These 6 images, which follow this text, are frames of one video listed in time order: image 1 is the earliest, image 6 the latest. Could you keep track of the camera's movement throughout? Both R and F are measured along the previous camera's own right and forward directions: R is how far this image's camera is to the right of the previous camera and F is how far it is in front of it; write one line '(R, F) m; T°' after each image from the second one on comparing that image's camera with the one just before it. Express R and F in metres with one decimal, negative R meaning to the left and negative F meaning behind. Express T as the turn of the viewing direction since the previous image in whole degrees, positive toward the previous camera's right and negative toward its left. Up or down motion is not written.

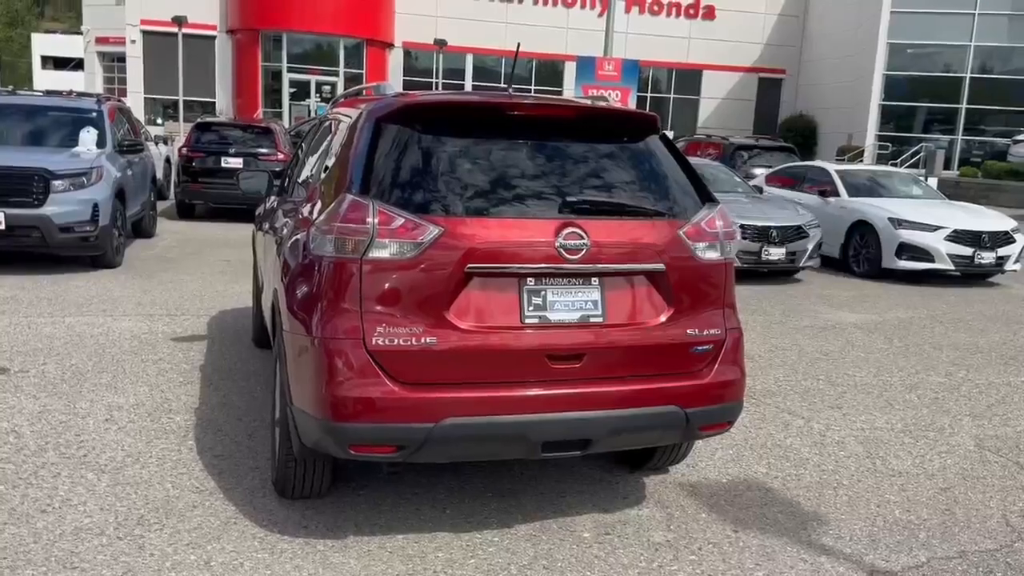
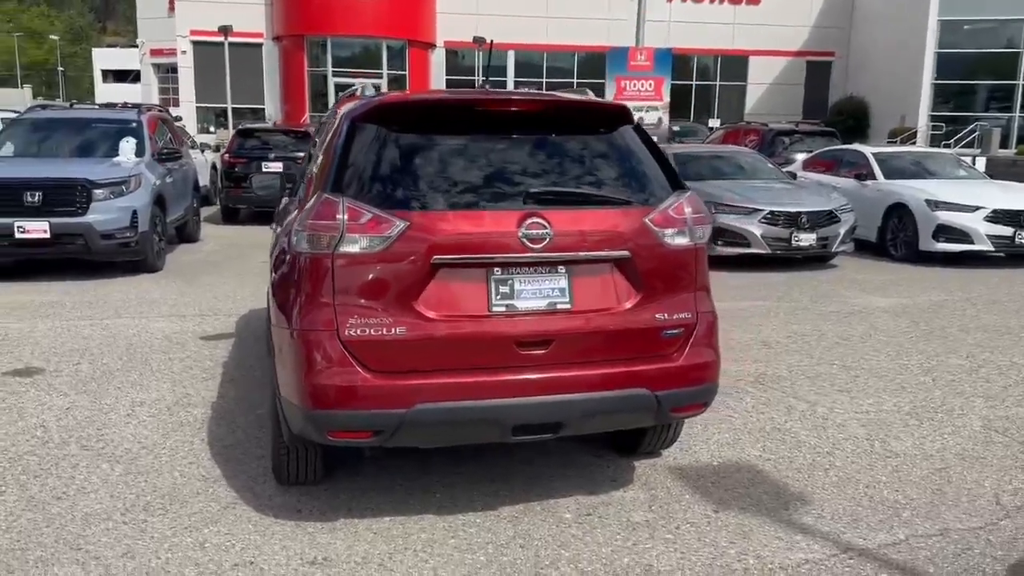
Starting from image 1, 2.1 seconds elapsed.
(+0.4, -0.1) m; -4°
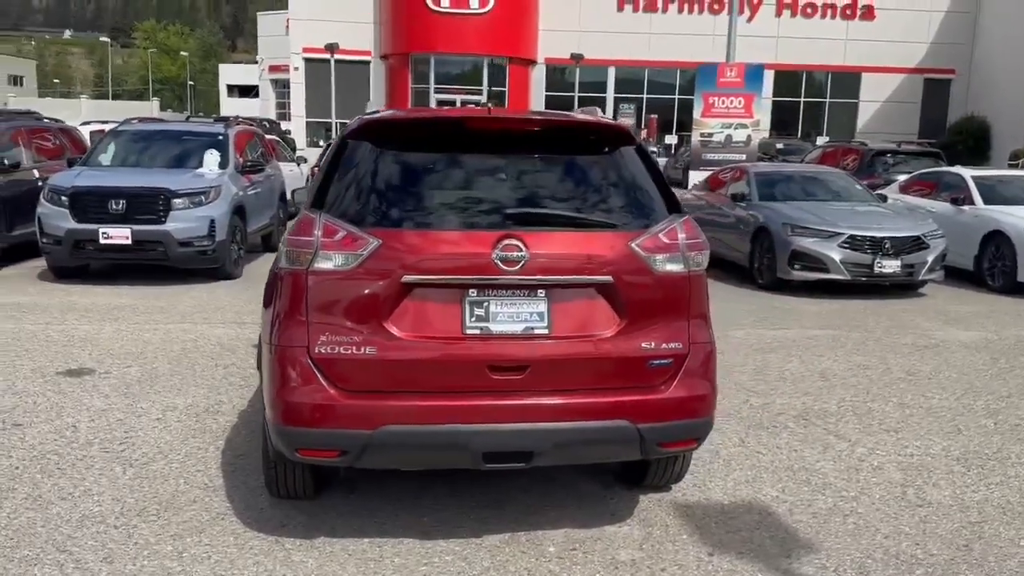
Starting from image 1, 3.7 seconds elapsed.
(+0.5, +0.1) m; -7°
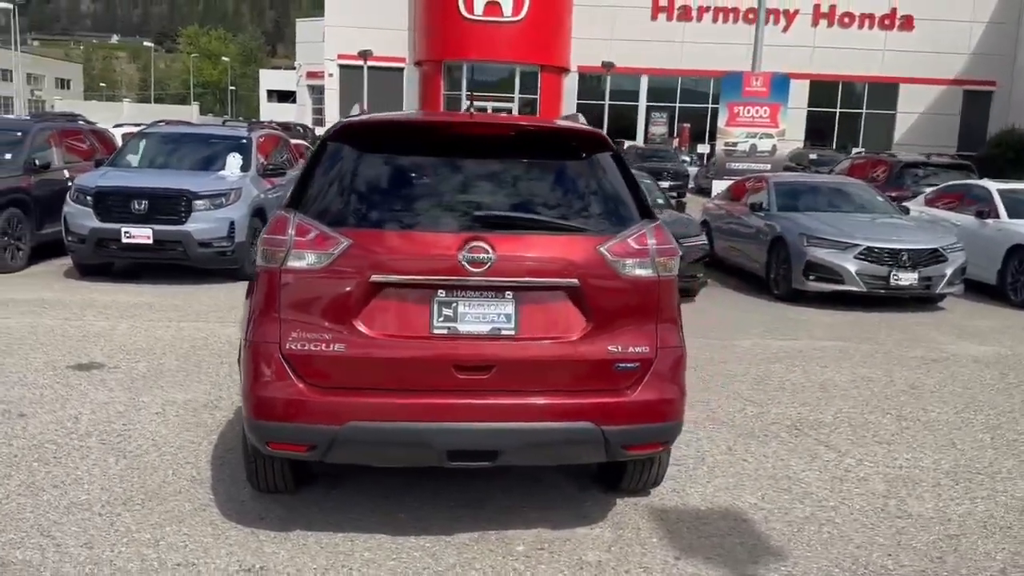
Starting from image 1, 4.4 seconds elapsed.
(+0.3, -0.1) m; -2°
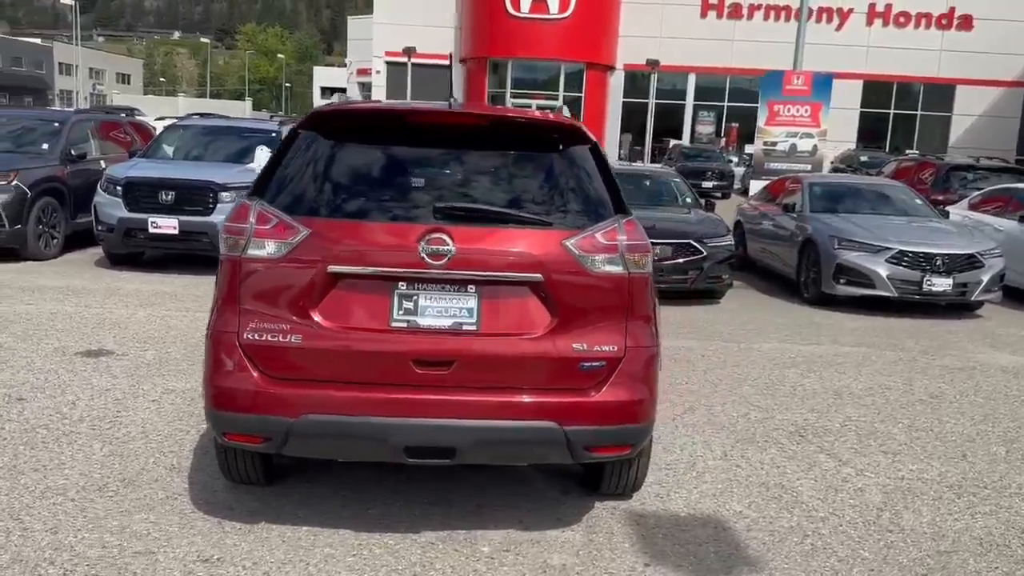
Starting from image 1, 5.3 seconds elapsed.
(+0.3, +0.1) m; -3°
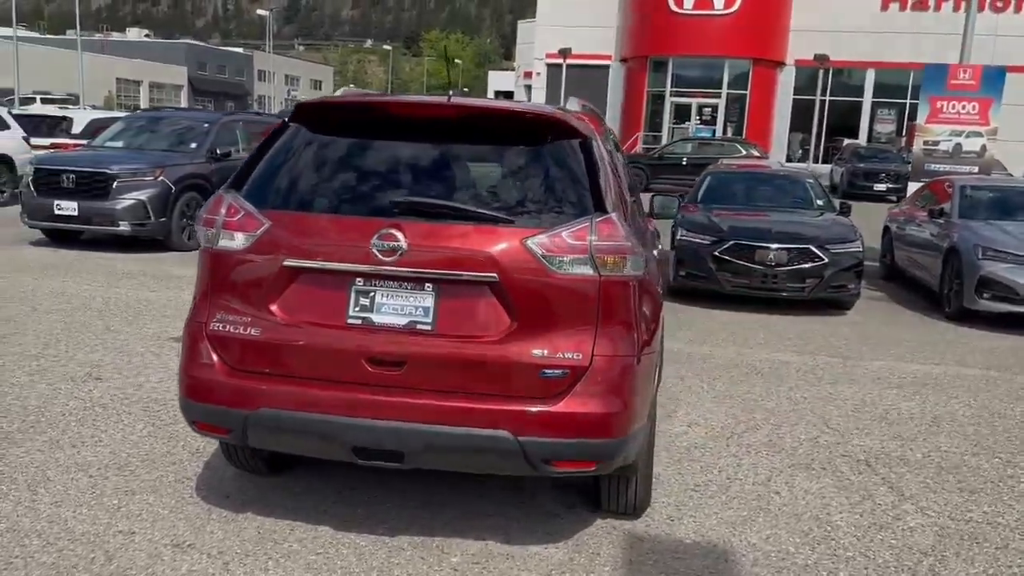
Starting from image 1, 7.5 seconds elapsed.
(+0.8, +0.3) m; -11°
